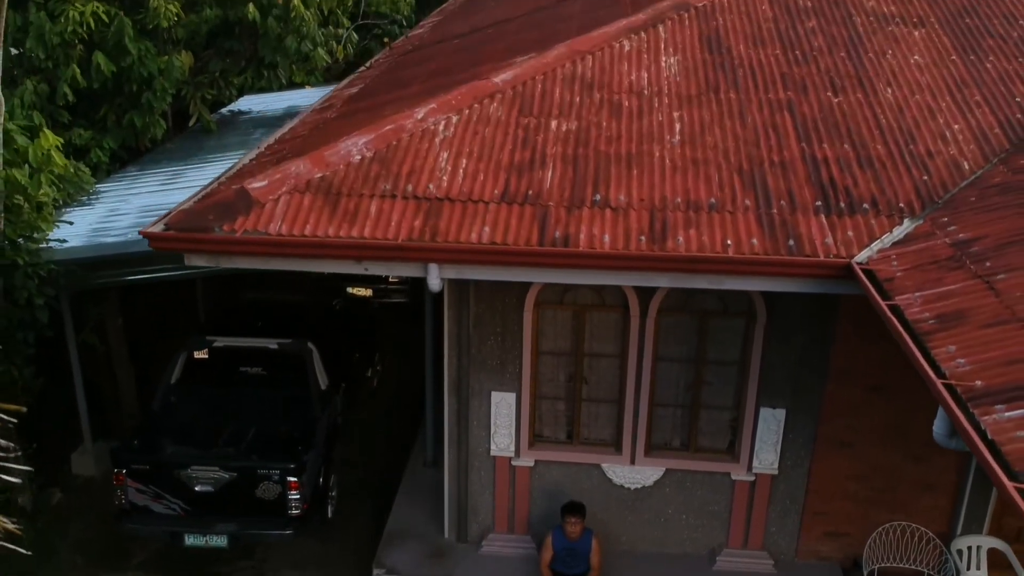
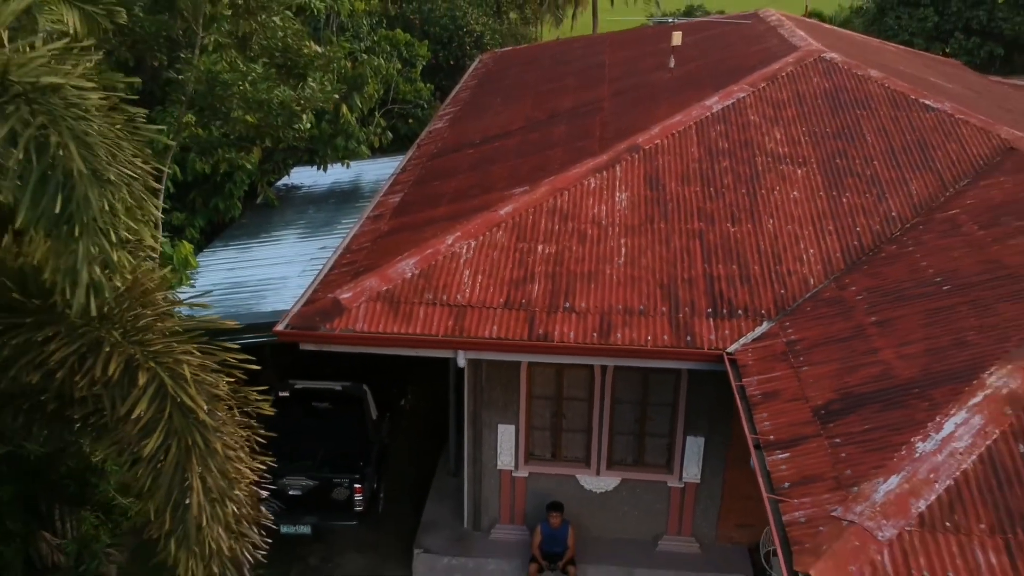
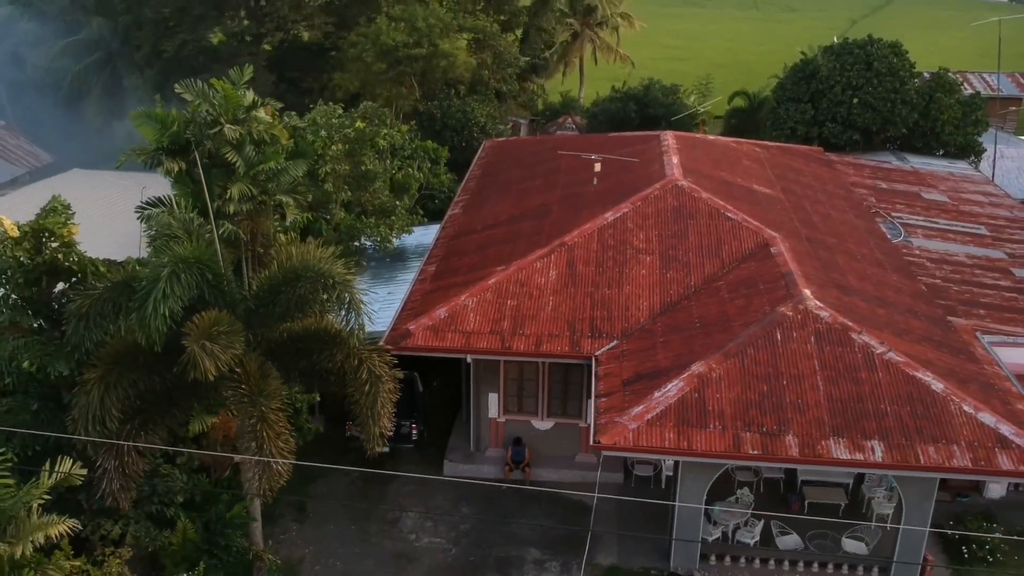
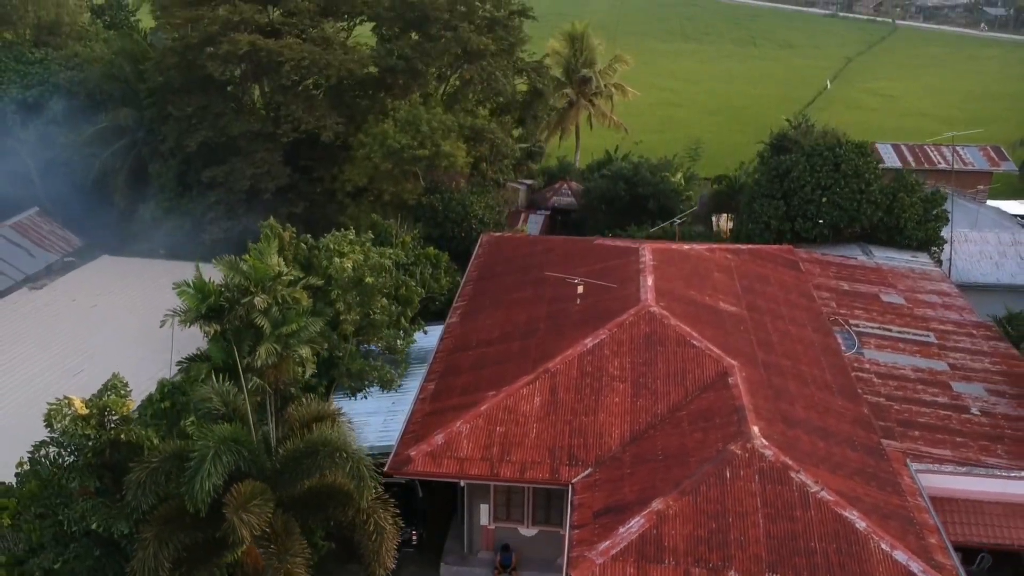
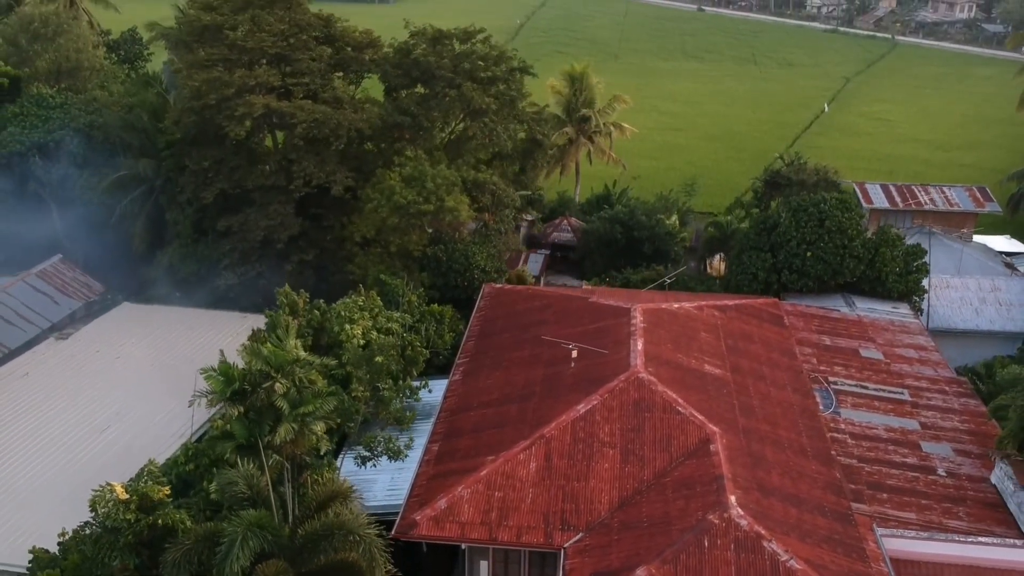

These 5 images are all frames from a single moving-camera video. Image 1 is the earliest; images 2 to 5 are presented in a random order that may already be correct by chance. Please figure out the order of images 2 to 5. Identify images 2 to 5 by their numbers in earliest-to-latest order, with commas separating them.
2, 3, 4, 5
